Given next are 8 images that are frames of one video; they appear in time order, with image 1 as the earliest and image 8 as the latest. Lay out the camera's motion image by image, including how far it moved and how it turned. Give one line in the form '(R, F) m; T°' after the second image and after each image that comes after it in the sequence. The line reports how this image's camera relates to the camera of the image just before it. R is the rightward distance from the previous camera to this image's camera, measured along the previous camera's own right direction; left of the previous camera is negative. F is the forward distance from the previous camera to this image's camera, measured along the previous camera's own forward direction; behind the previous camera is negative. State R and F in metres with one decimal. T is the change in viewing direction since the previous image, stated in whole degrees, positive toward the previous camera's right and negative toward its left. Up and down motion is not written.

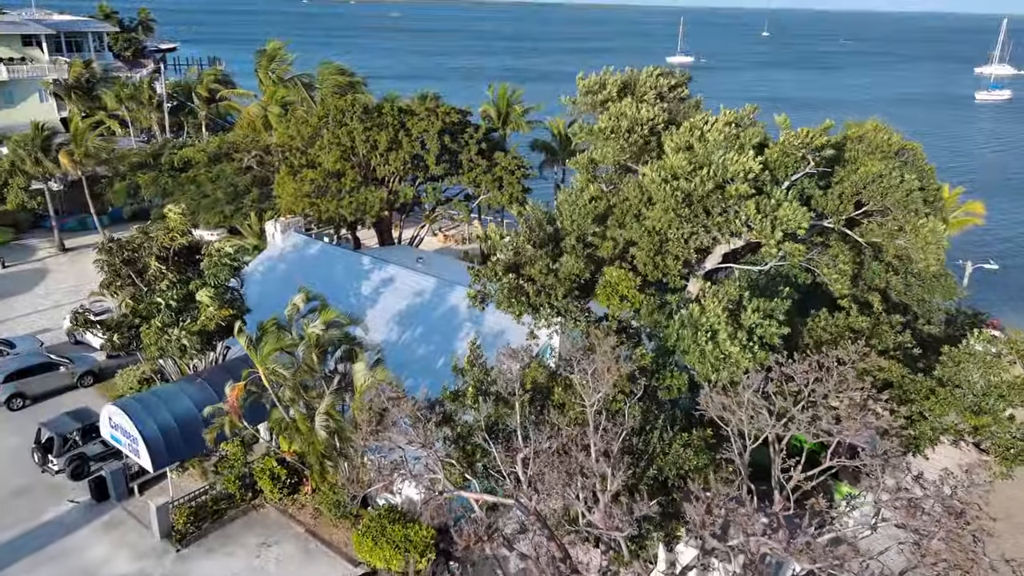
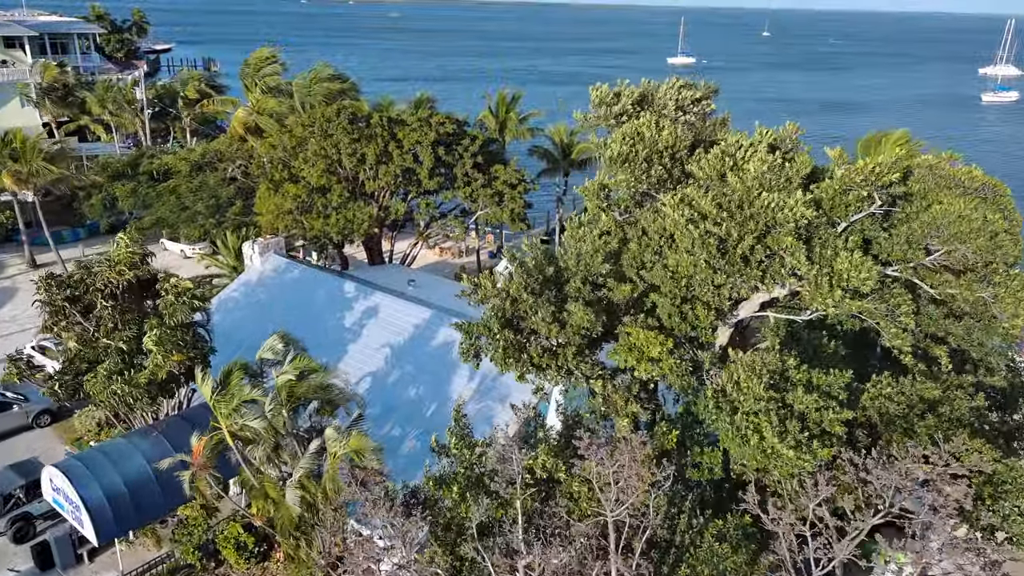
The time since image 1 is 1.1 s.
(0.0, +2.0) m; 0°
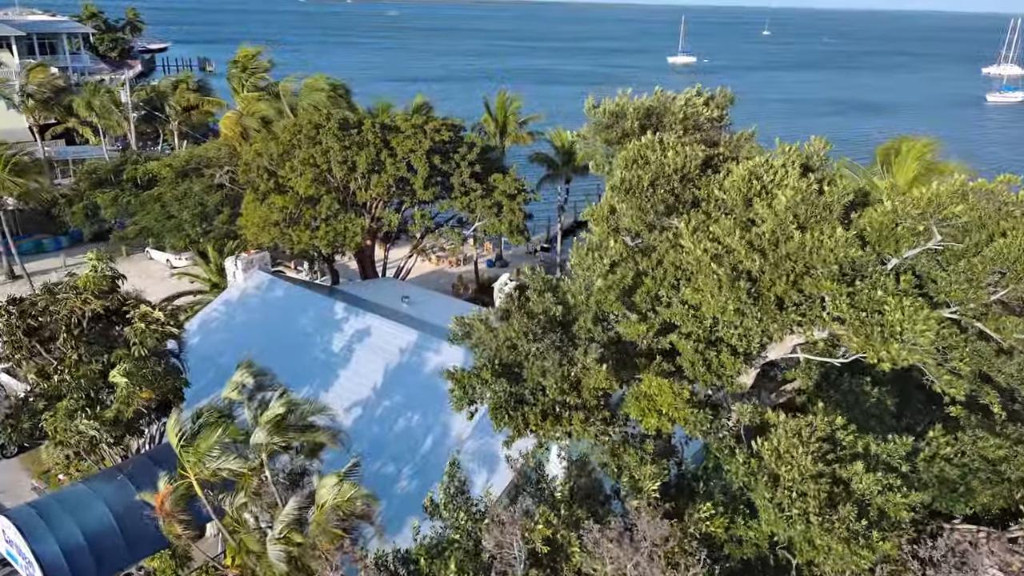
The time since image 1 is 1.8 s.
(0.0, +1.3) m; 0°
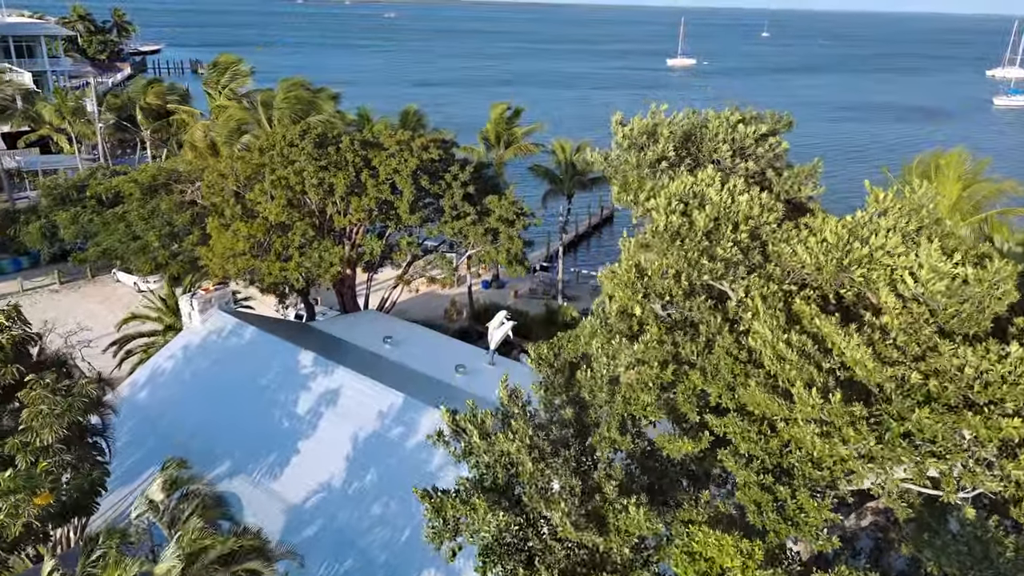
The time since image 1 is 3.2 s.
(0.0, +2.8) m; 0°
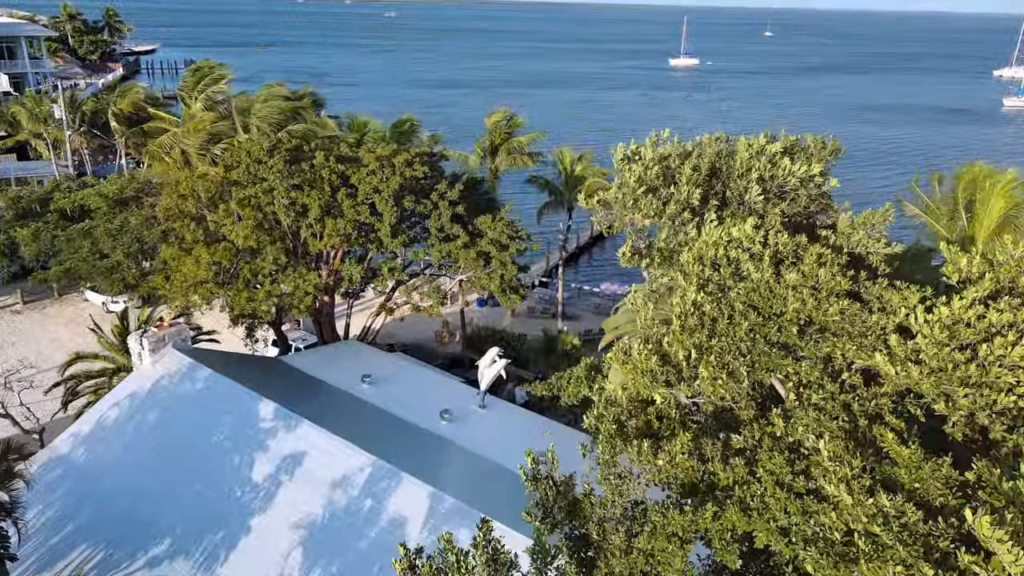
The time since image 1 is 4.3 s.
(+0.1, +2.1) m; 0°
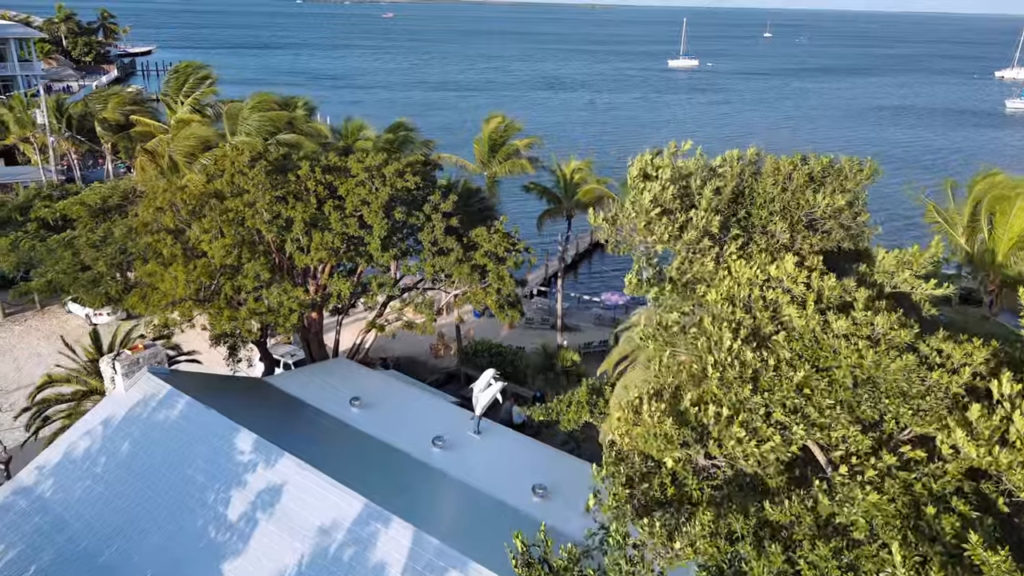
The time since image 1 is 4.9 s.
(0.0, +1.0) m; 0°
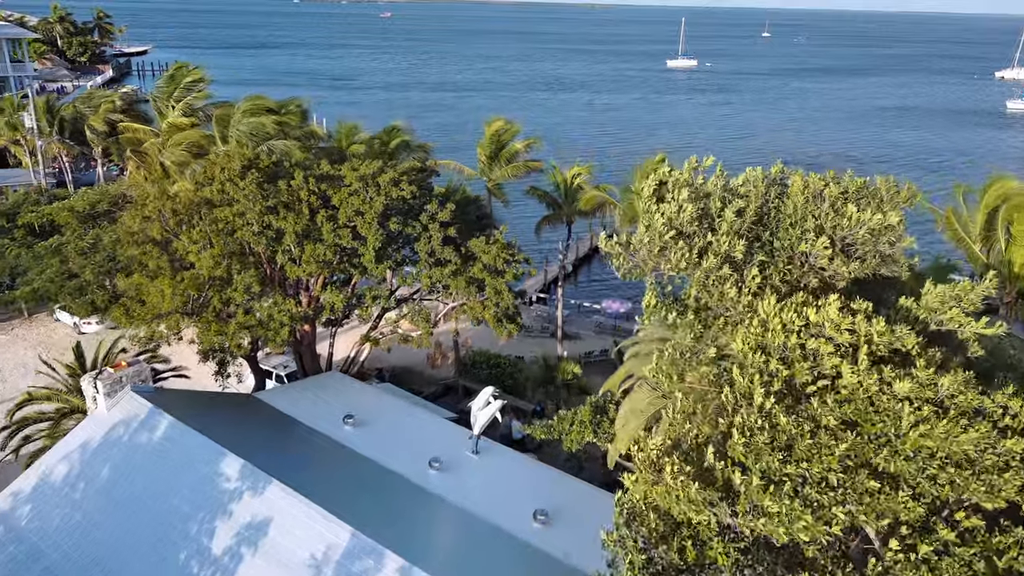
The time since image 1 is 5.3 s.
(0.0, +0.7) m; 0°
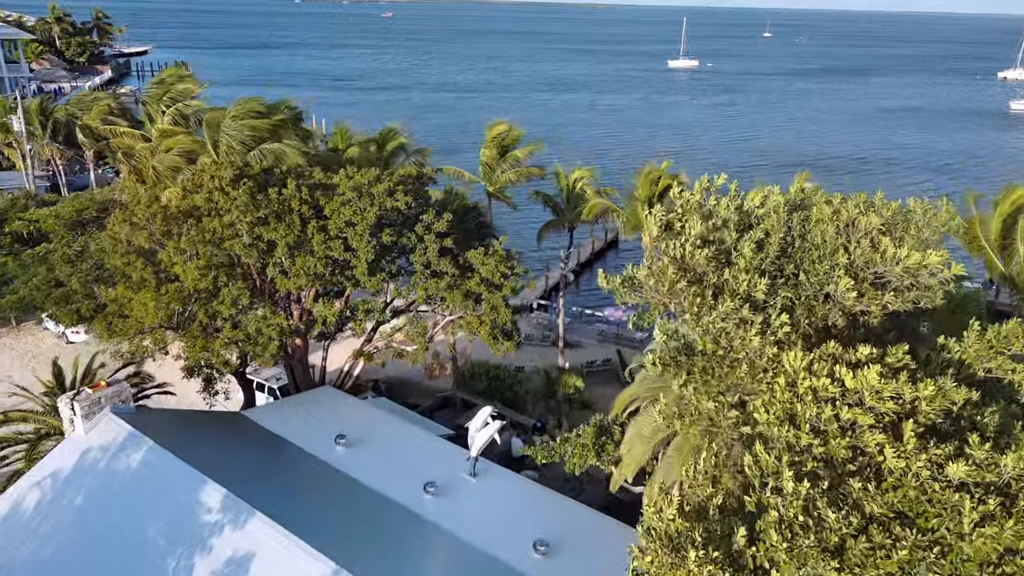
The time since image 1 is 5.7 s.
(0.0, +0.7) m; 0°
